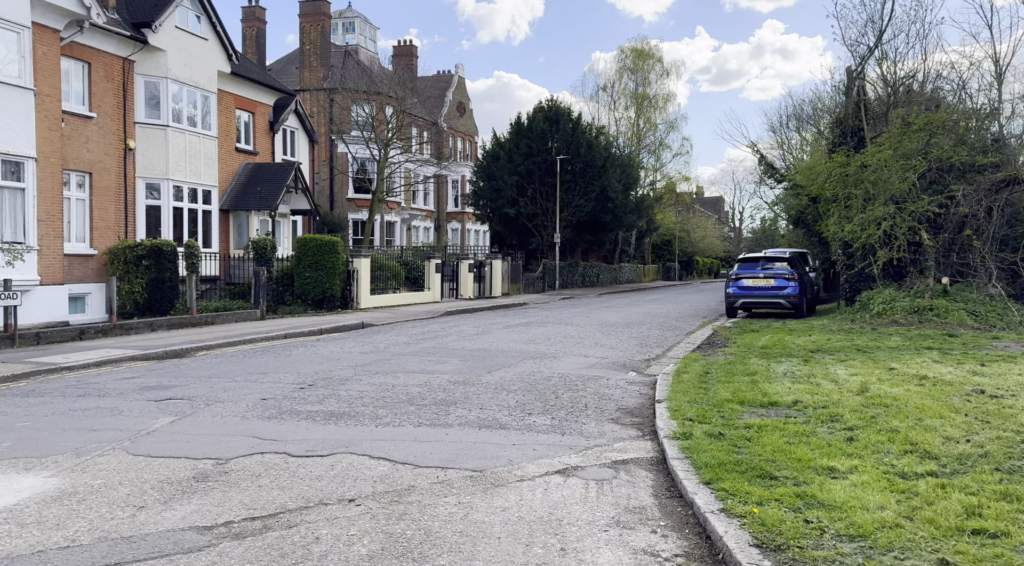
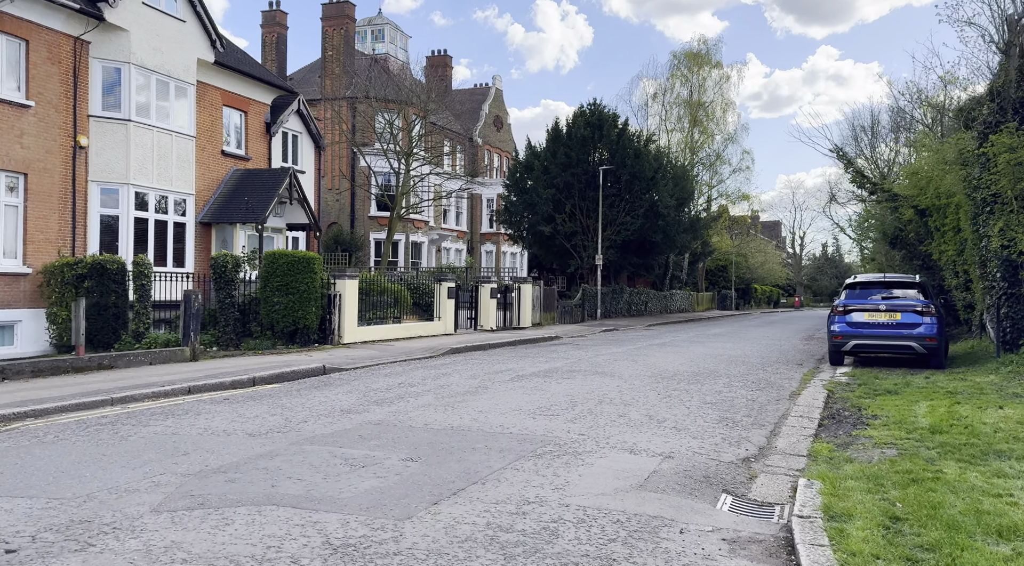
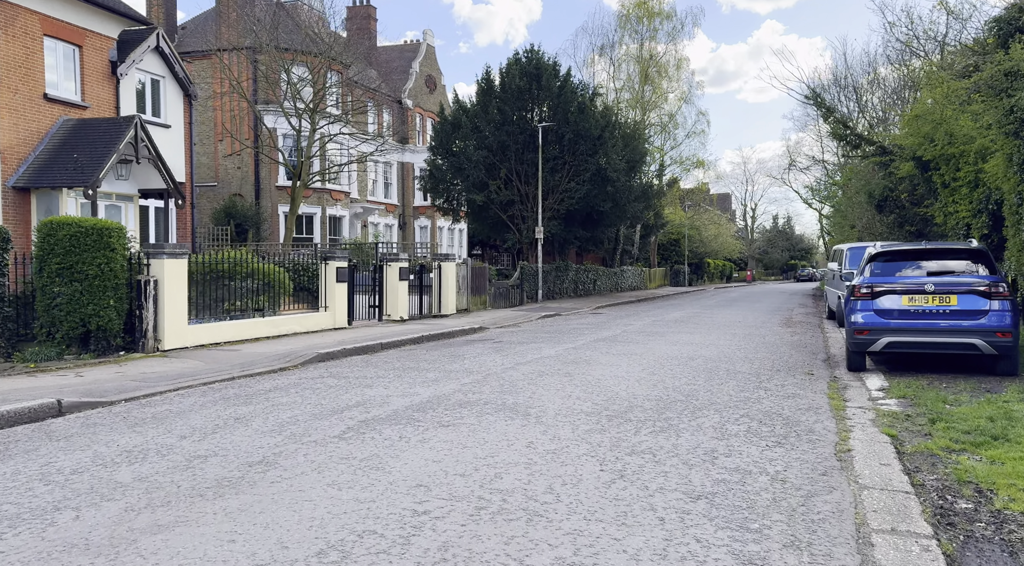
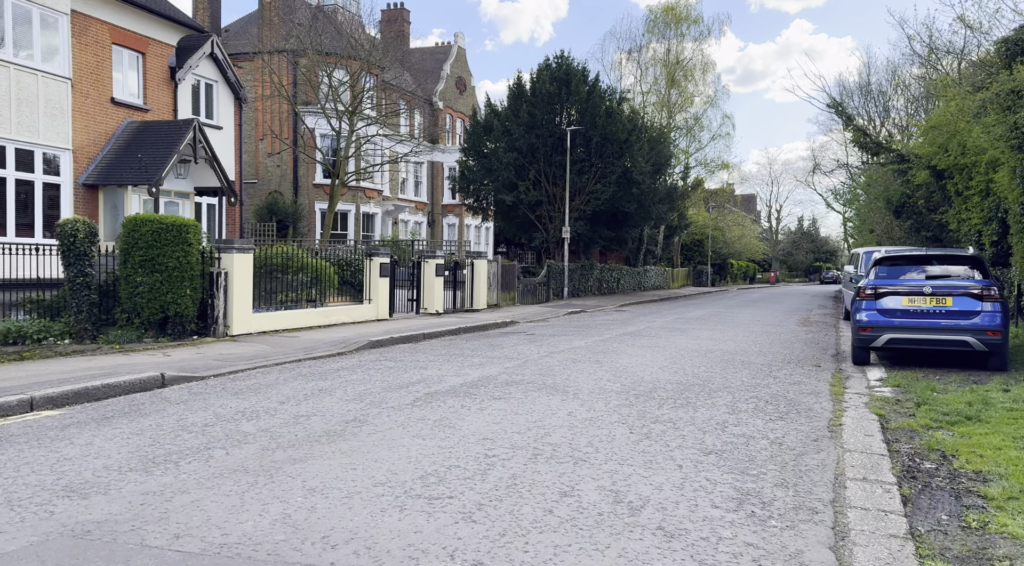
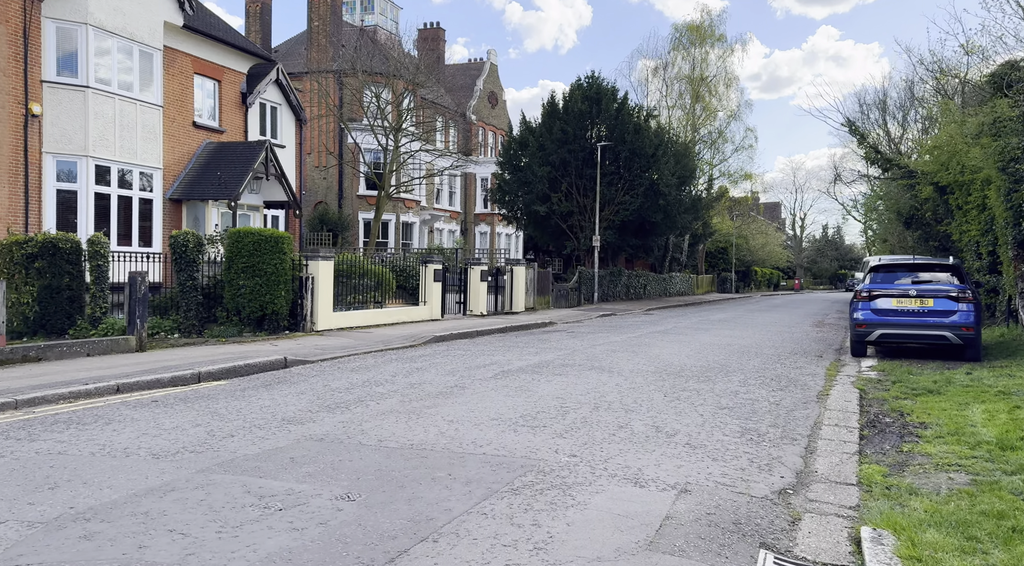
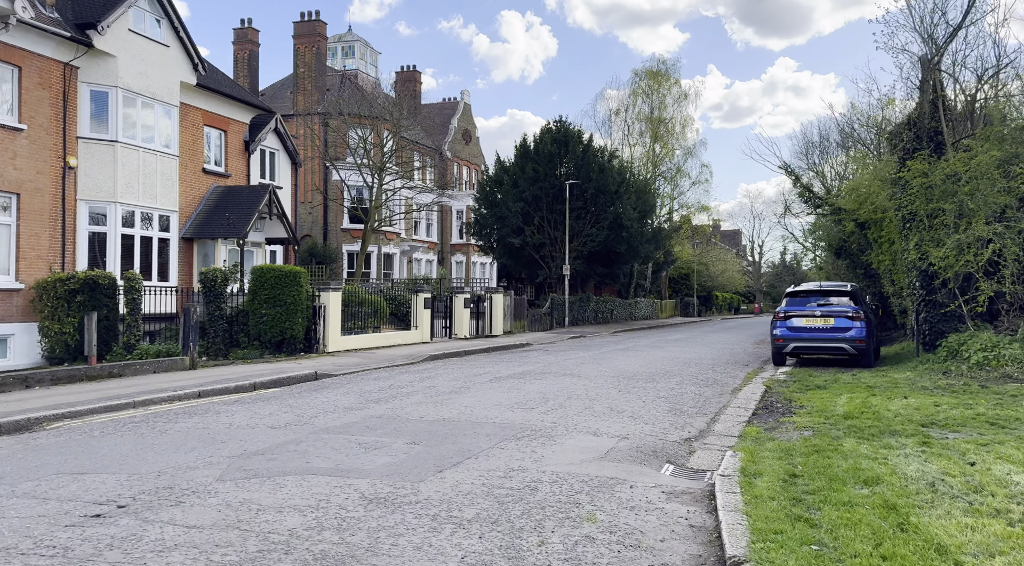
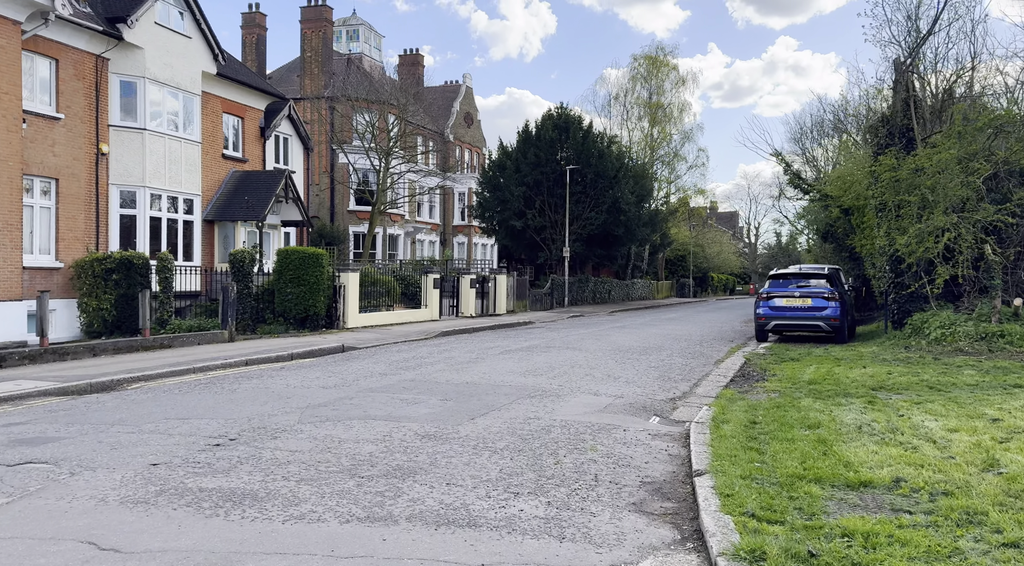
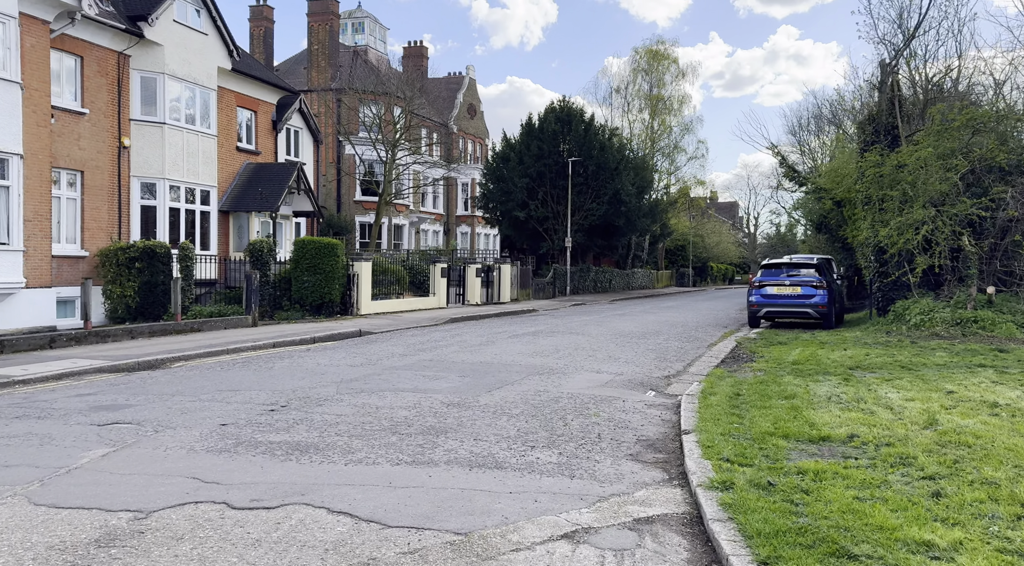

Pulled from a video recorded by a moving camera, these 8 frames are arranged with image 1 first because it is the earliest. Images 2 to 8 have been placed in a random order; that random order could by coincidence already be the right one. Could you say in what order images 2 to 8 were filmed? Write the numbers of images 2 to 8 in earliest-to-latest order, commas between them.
8, 7, 6, 2, 5, 4, 3
